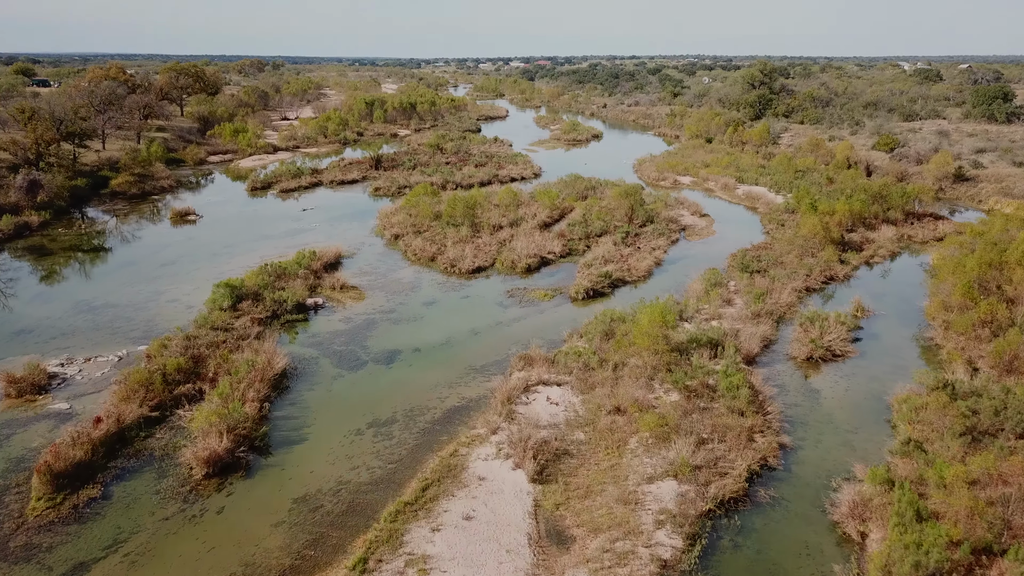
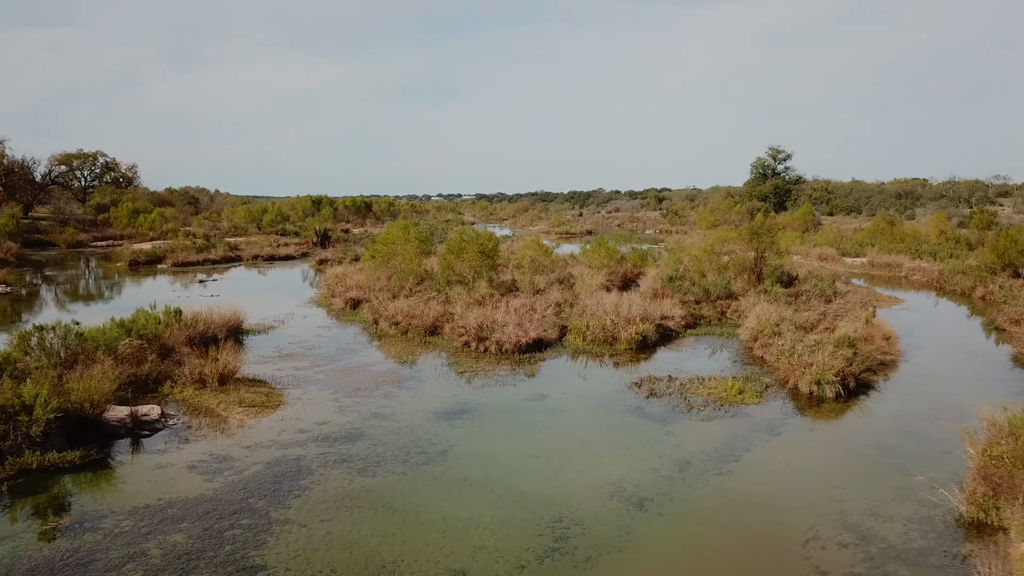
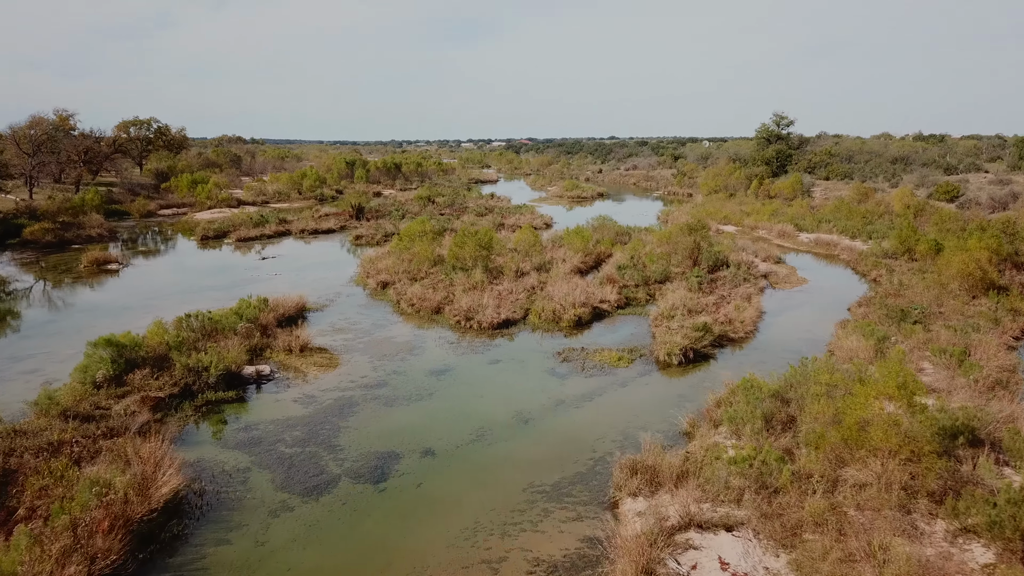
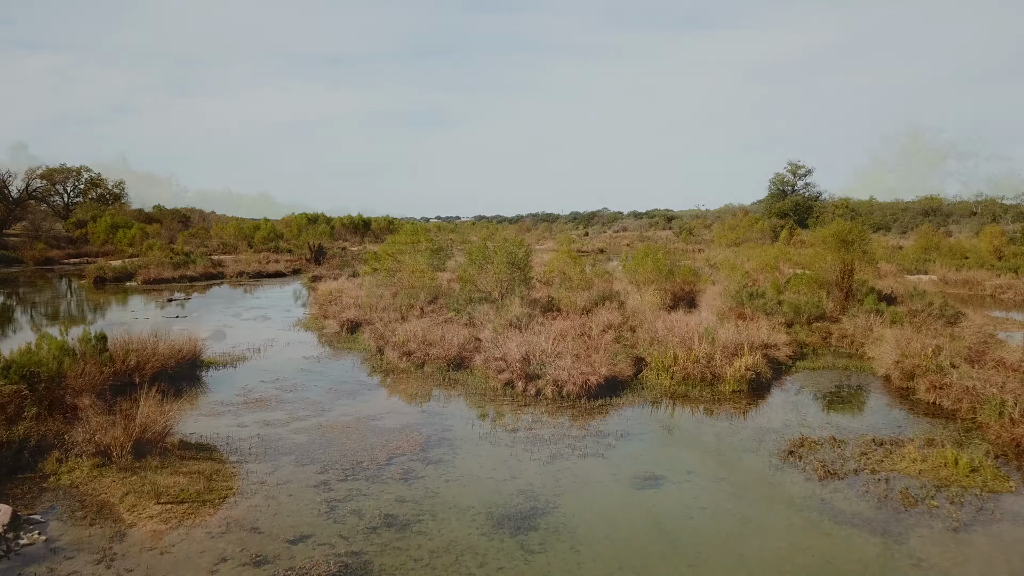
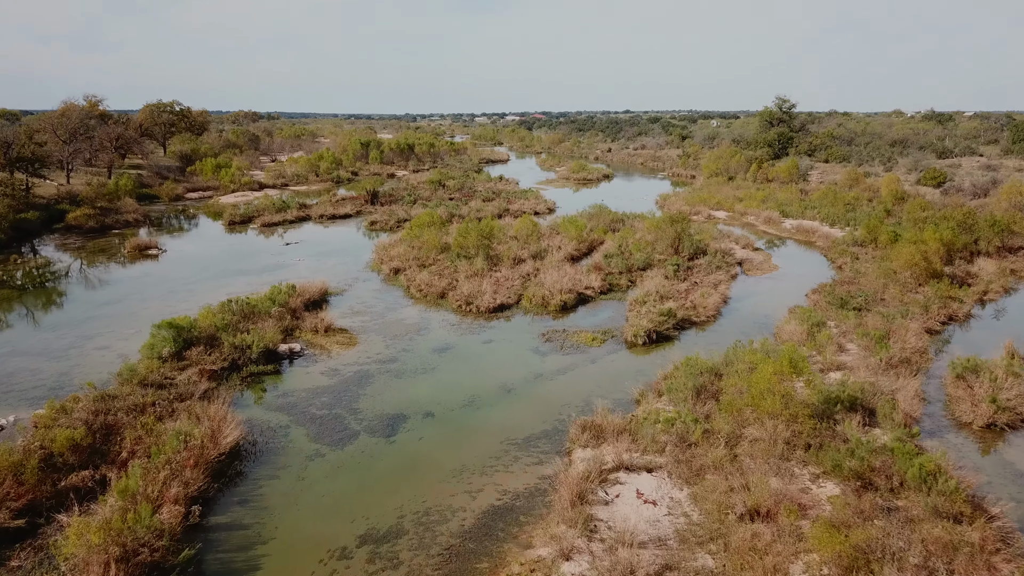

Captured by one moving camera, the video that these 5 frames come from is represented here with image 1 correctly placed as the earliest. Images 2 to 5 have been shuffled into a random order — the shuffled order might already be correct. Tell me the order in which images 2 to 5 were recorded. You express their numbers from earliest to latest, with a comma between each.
5, 3, 2, 4
